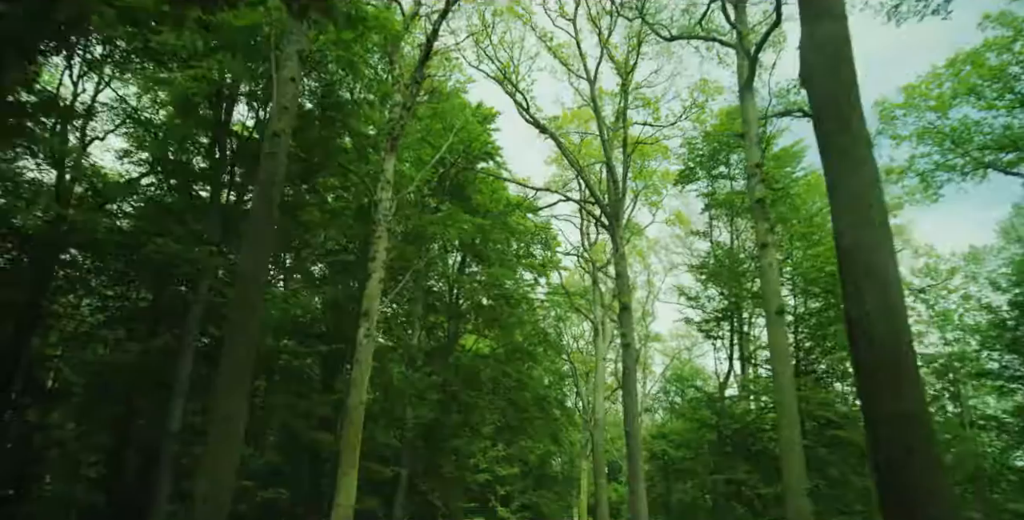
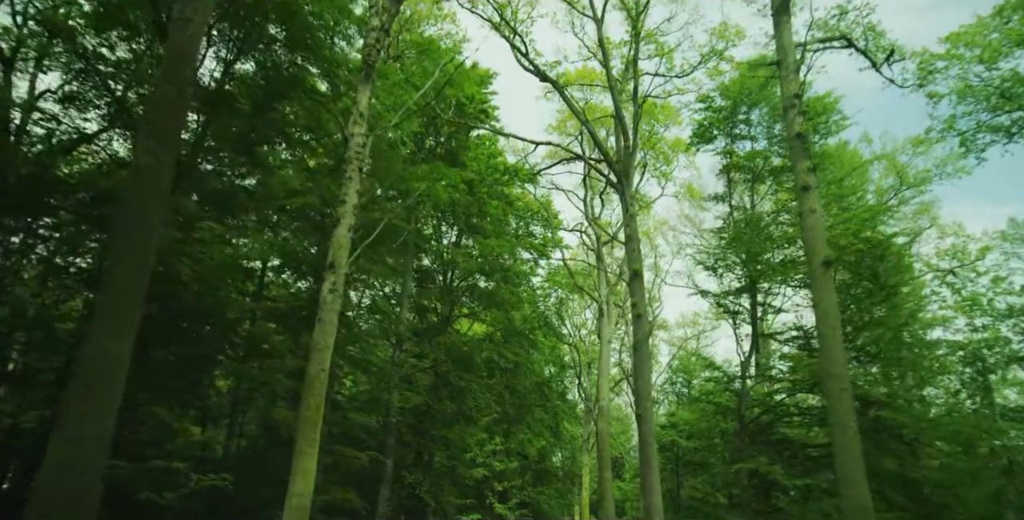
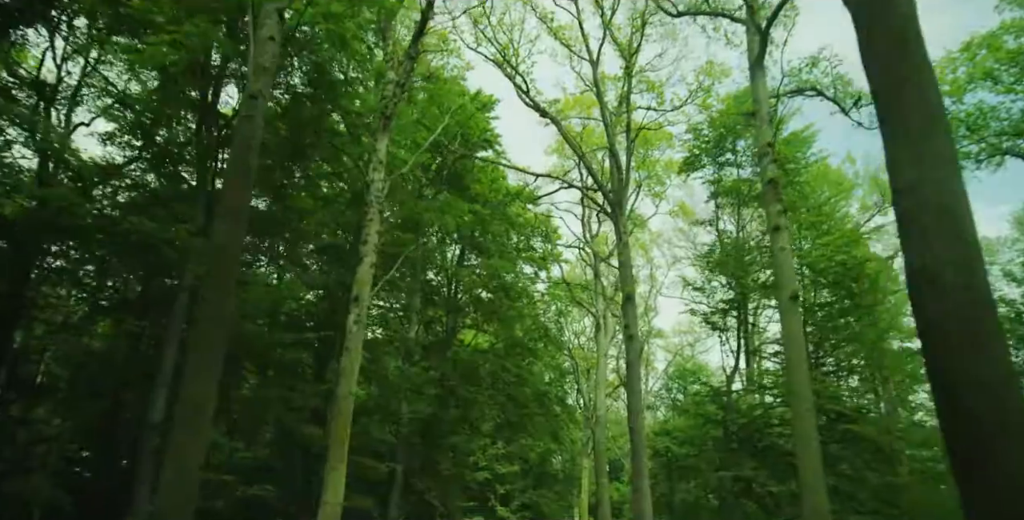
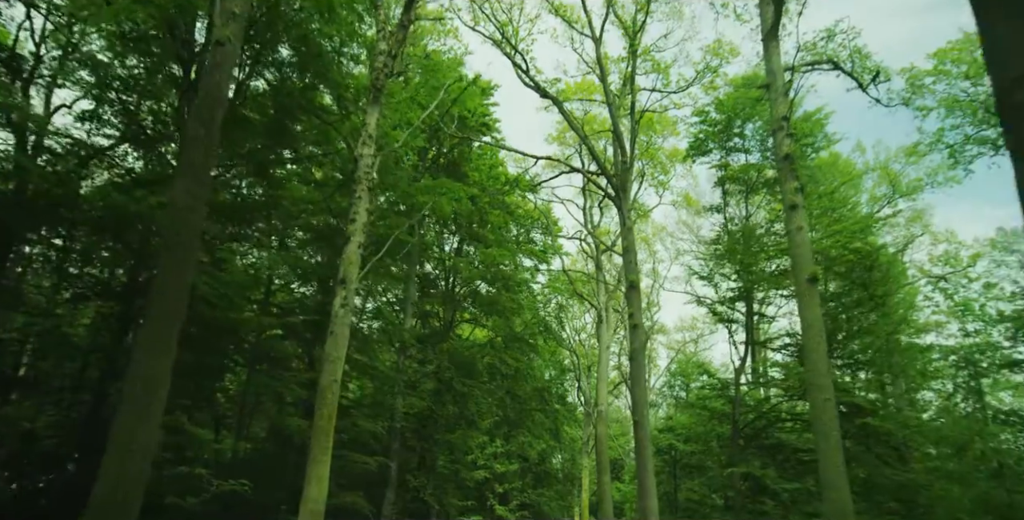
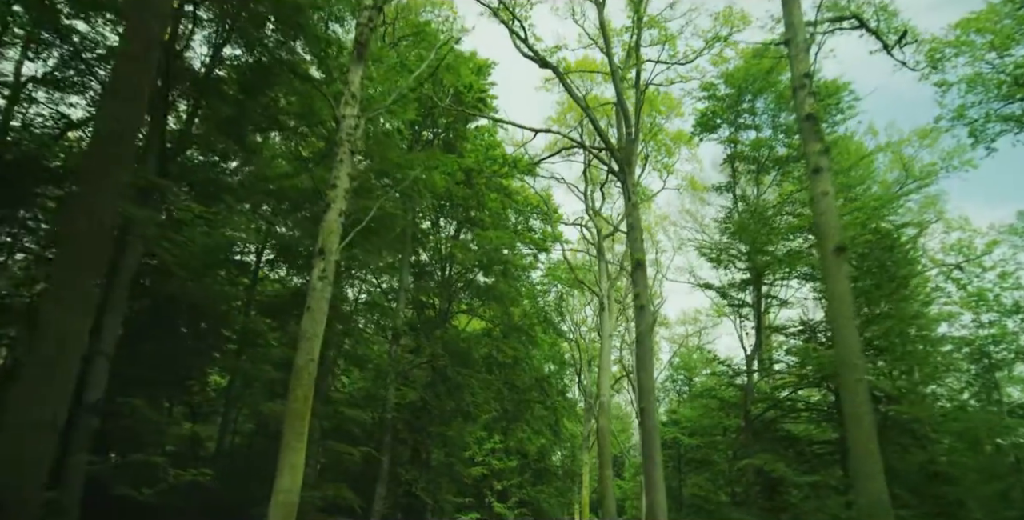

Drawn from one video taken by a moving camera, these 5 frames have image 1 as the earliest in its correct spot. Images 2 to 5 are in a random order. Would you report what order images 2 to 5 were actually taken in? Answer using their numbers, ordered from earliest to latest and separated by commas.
3, 4, 2, 5
